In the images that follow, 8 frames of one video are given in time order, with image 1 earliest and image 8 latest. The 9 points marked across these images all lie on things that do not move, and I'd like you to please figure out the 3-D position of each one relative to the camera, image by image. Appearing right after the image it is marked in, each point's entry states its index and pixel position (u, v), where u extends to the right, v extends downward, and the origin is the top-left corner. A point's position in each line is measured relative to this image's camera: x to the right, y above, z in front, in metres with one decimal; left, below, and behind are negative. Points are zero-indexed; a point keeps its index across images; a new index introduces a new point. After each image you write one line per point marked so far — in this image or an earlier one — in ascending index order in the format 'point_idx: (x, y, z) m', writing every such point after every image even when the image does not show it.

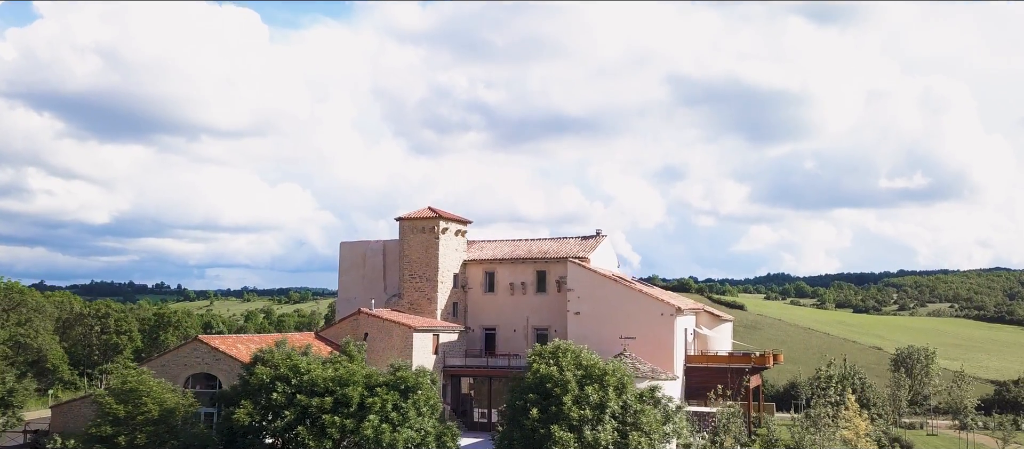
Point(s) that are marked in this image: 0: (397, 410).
0: (-1.9, -3.4, +12.4) m
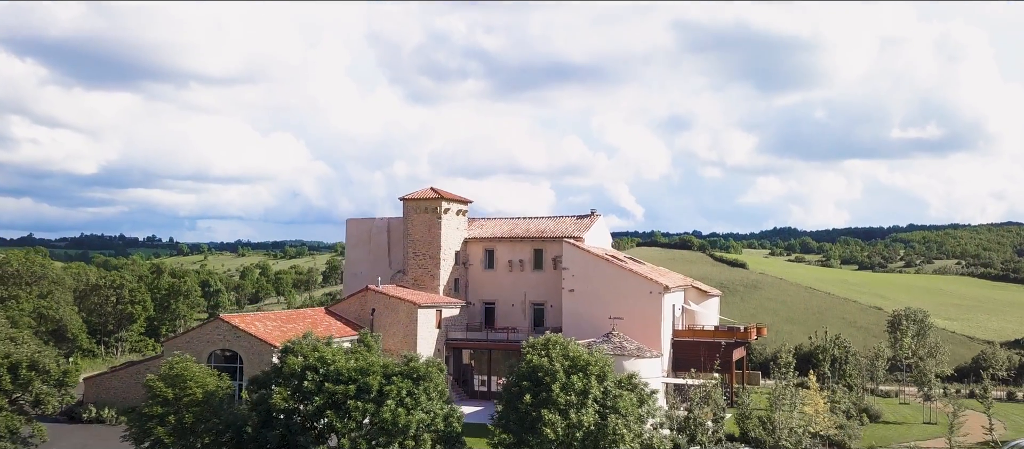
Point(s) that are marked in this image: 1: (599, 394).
0: (-2.0, -3.5, +14.3) m
1: (+1.7, -3.5, +14.5) m
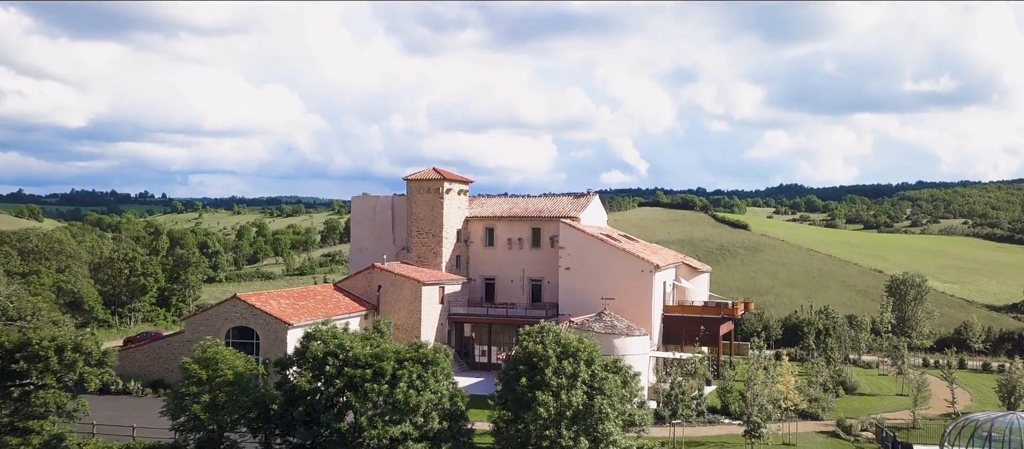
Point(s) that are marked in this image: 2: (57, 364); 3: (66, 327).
0: (-2.0, -3.5, +15.9) m
1: (+1.7, -3.5, +16.1) m
2: (-11.3, -3.5, +17.8) m
3: (-12.2, -2.9, +19.5) m
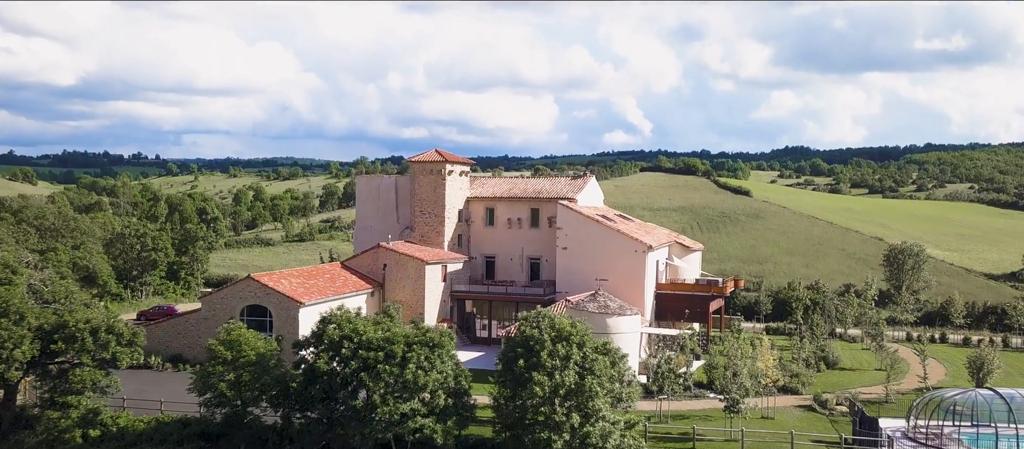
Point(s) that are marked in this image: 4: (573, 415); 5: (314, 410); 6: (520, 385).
0: (-2.1, -3.3, +17.4) m
1: (+1.7, -3.3, +17.6) m
2: (-11.3, -3.2, +19.2) m
3: (-12.2, -2.5, +21.0) m
4: (+1.4, -4.5, +16.8) m
5: (-4.8, -4.5, +17.5) m
6: (+0.1, -4.0, +17.5) m
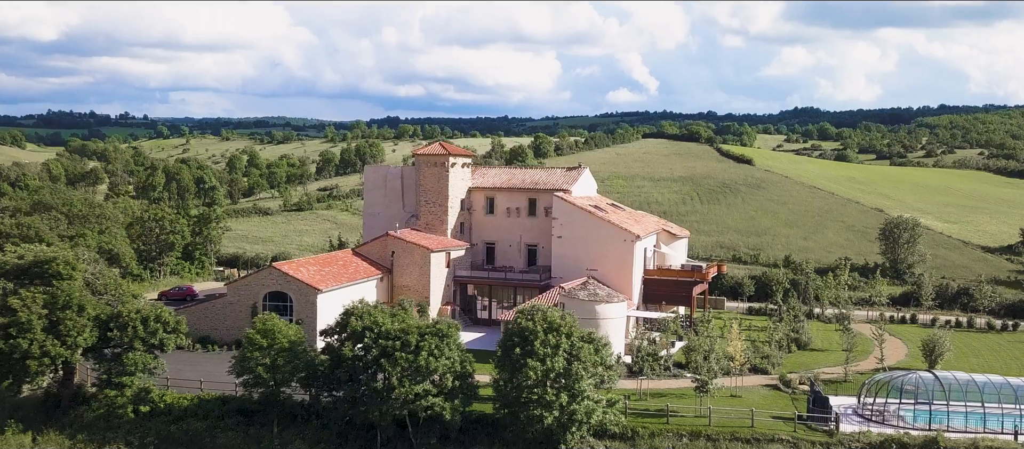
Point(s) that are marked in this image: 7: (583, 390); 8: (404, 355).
0: (-2.1, -3.5, +20.1) m
1: (+1.6, -3.5, +20.3) m
2: (-11.4, -3.3, +22.0) m
3: (-12.3, -2.5, +23.7) m
4: (+1.4, -4.7, +19.6) m
5: (-4.8, -4.7, +20.3) m
6: (+0.1, -4.2, +20.2) m
7: (+2.0, -4.6, +19.8) m
8: (-3.0, -3.6, +19.7) m
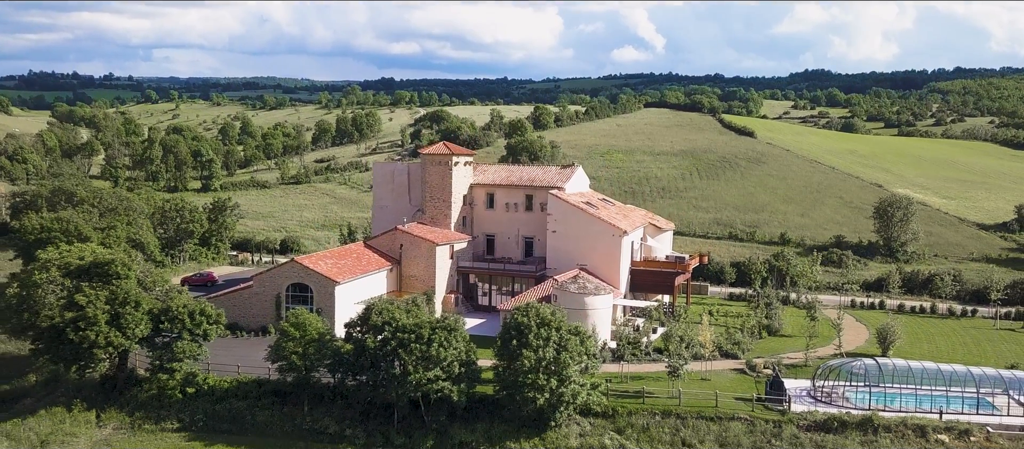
0: (-2.2, -3.8, +23.4) m
1: (+1.5, -3.8, +23.7) m
2: (-11.5, -3.5, +25.3) m
3: (-12.3, -2.7, +27.0) m
4: (+1.3, -5.0, +23.0) m
5: (-4.9, -5.0, +23.7) m
6: (0.0, -4.5, +23.6) m
7: (+1.9, -4.9, +23.2) m
8: (-3.1, -3.9, +23.0) m
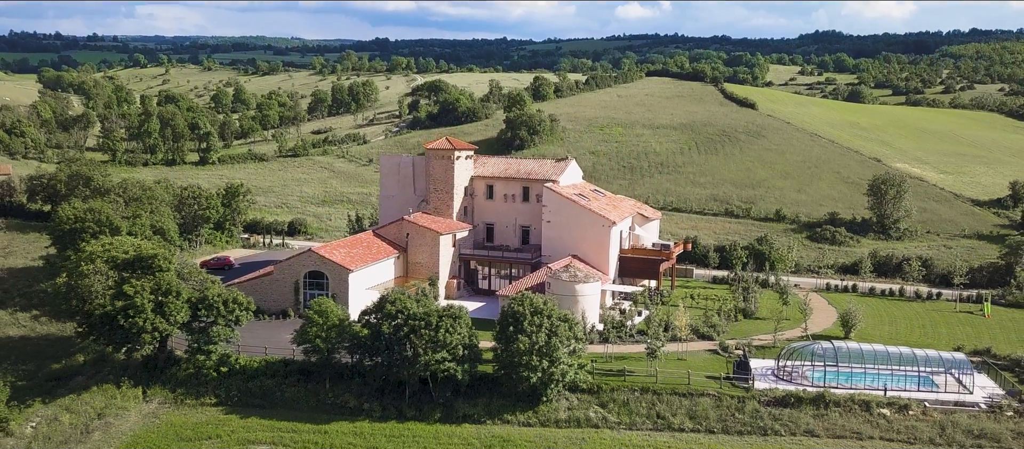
0: (-2.3, -3.8, +26.7) m
1: (+1.4, -3.8, +27.0) m
2: (-11.6, -3.5, +28.5) m
3: (-12.4, -2.5, +30.2) m
4: (+1.2, -5.0, +26.3) m
5: (-5.0, -5.0, +27.0) m
6: (-0.1, -4.5, +26.9) m
7: (+1.8, -4.9, +26.5) m
8: (-3.2, -4.0, +26.3) m
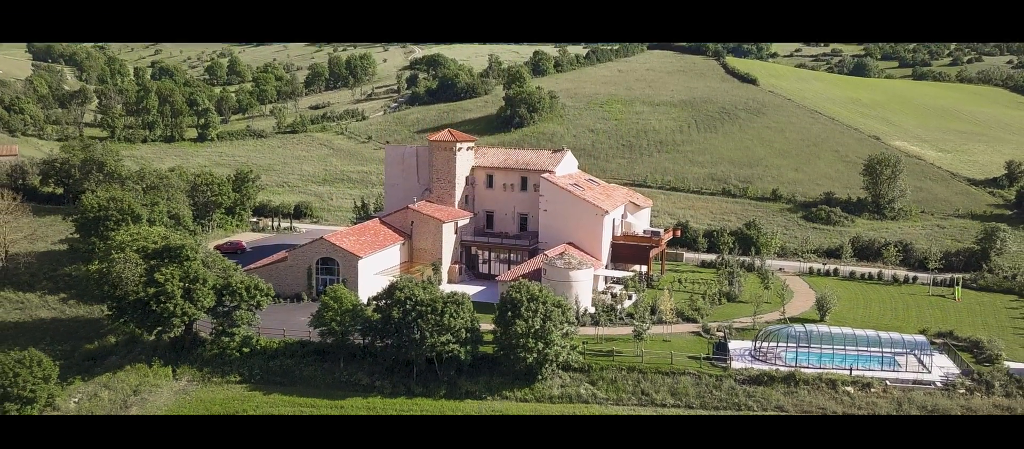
0: (-2.4, -3.5, +29.3) m
1: (+1.3, -3.6, +29.6) m
2: (-11.7, -3.1, +31.1) m
3: (-12.5, -2.2, +32.7) m
4: (+1.1, -4.8, +28.9) m
5: (-5.1, -4.7, +29.6) m
6: (-0.2, -4.2, +29.5) m
7: (+1.7, -4.7, +29.2) m
8: (-3.3, -3.7, +28.9) m
